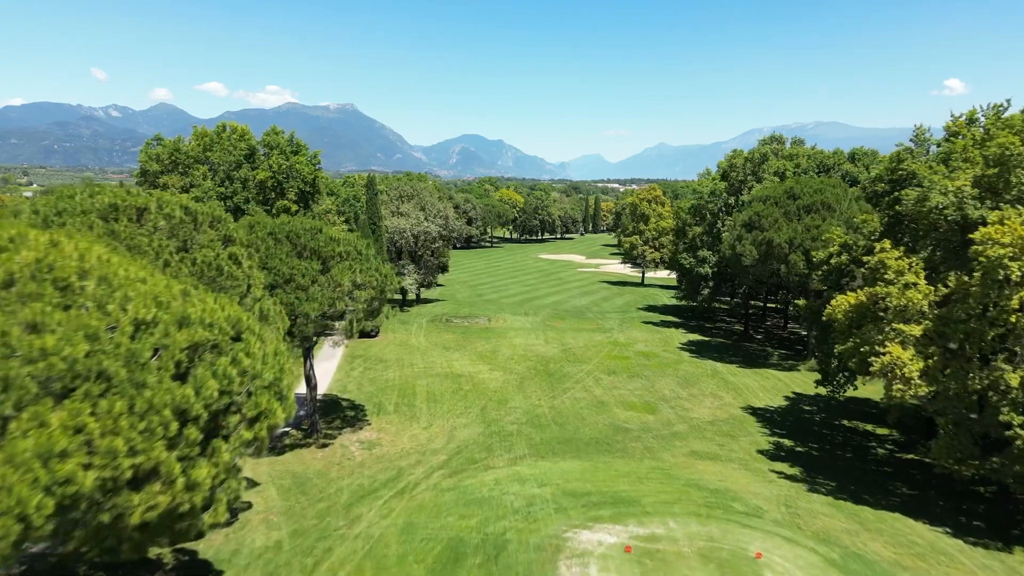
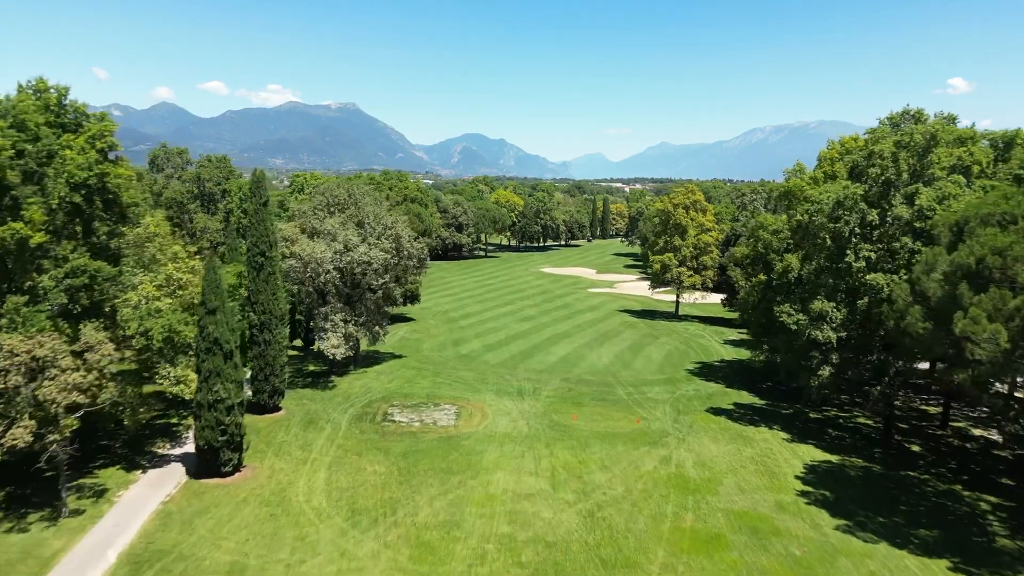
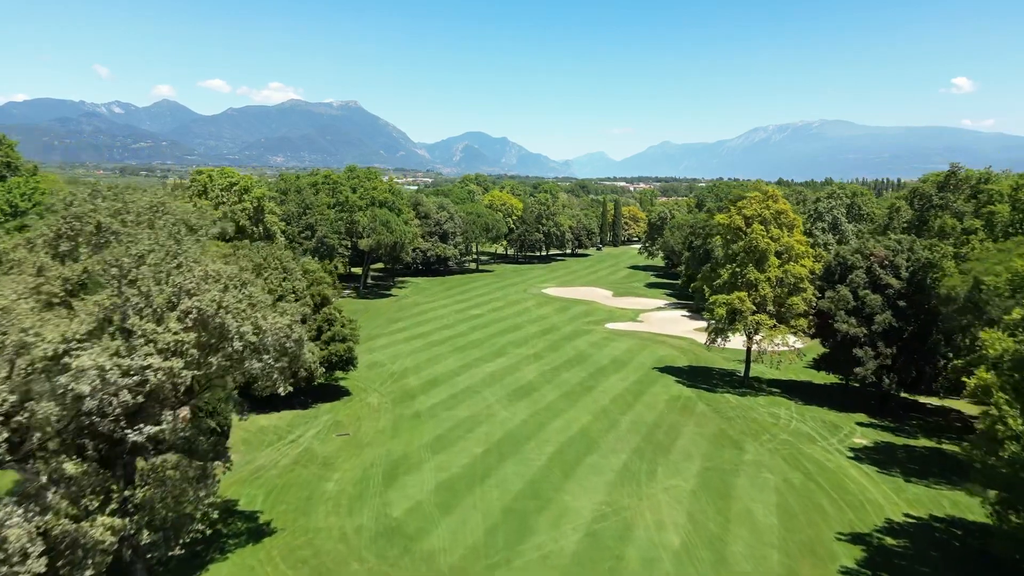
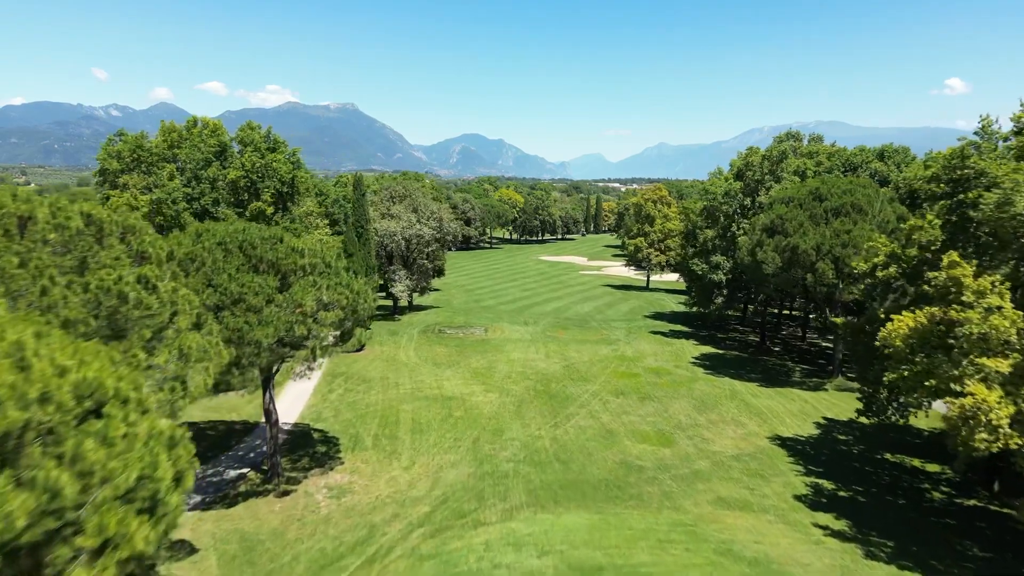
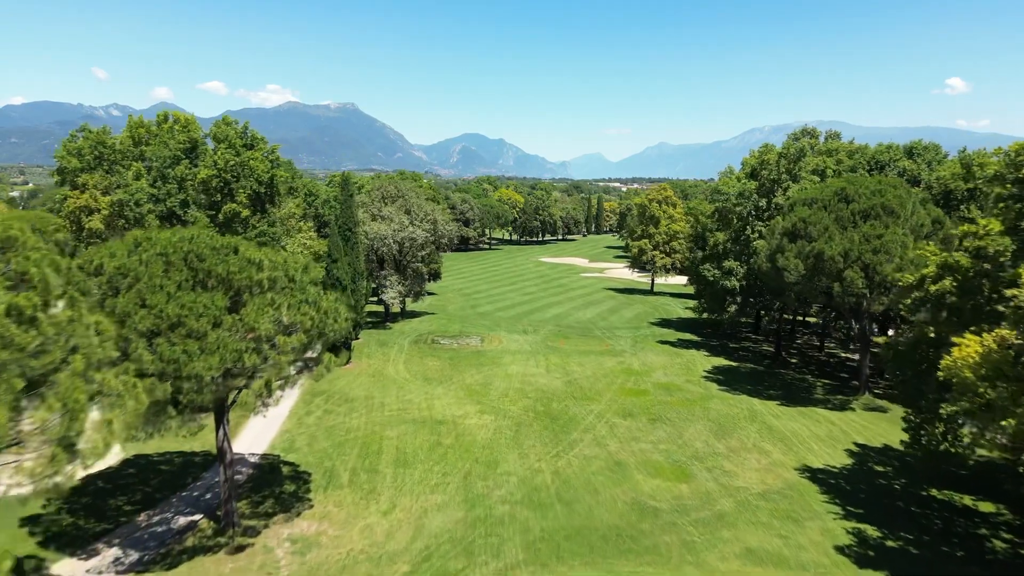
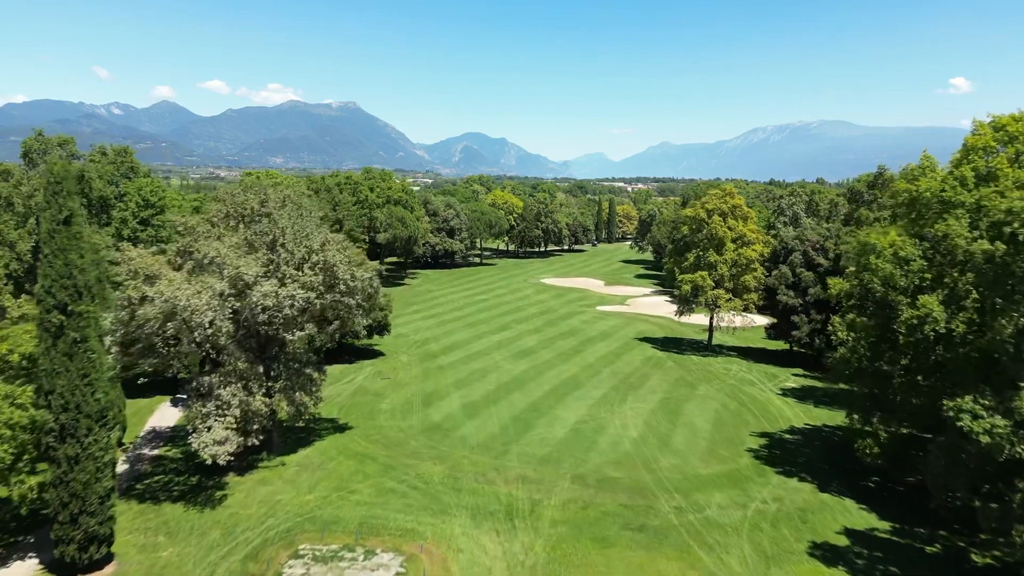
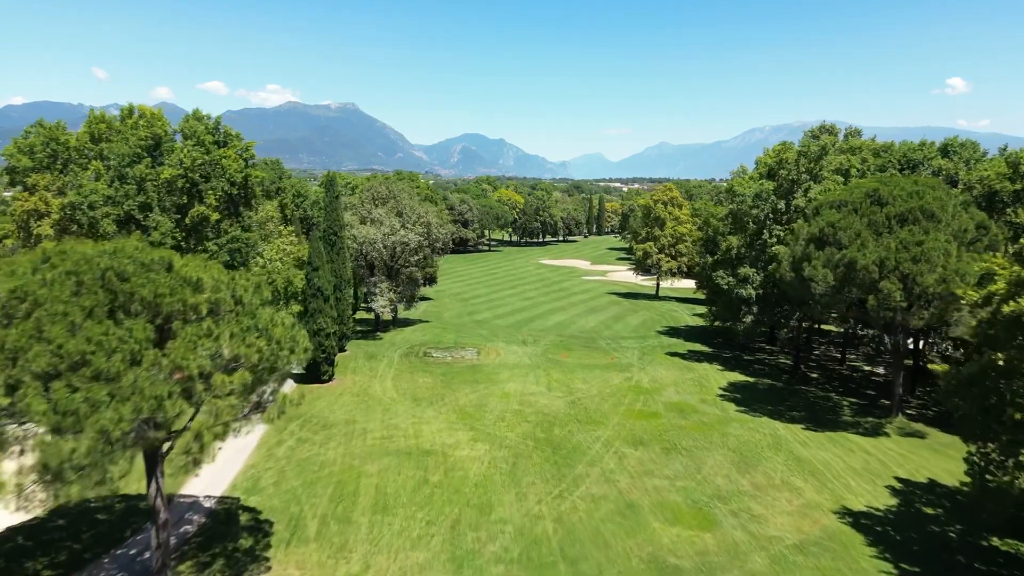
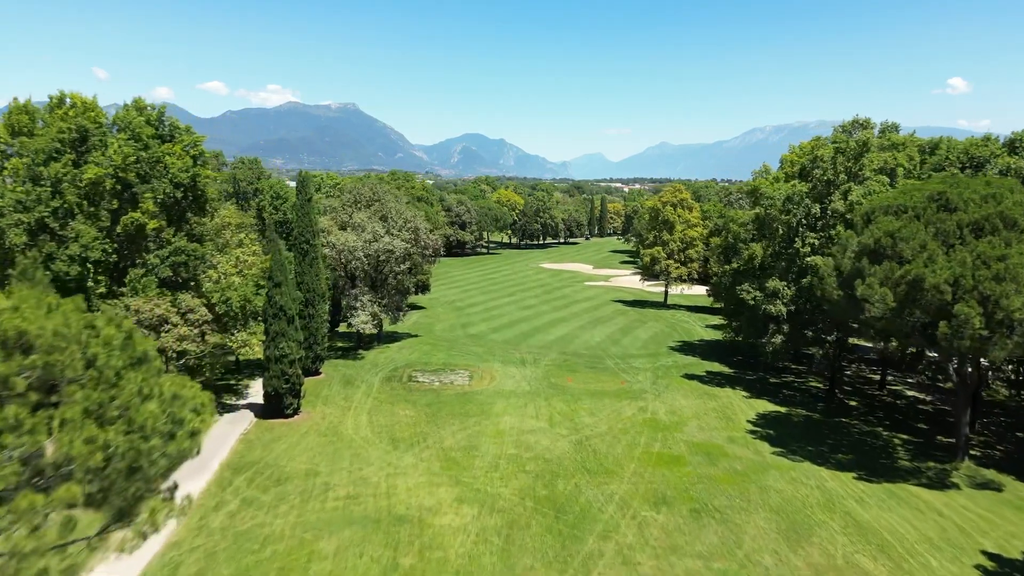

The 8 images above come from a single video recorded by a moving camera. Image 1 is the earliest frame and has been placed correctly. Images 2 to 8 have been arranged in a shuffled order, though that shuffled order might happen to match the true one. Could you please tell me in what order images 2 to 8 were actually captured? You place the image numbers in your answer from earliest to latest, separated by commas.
4, 5, 7, 8, 2, 6, 3
